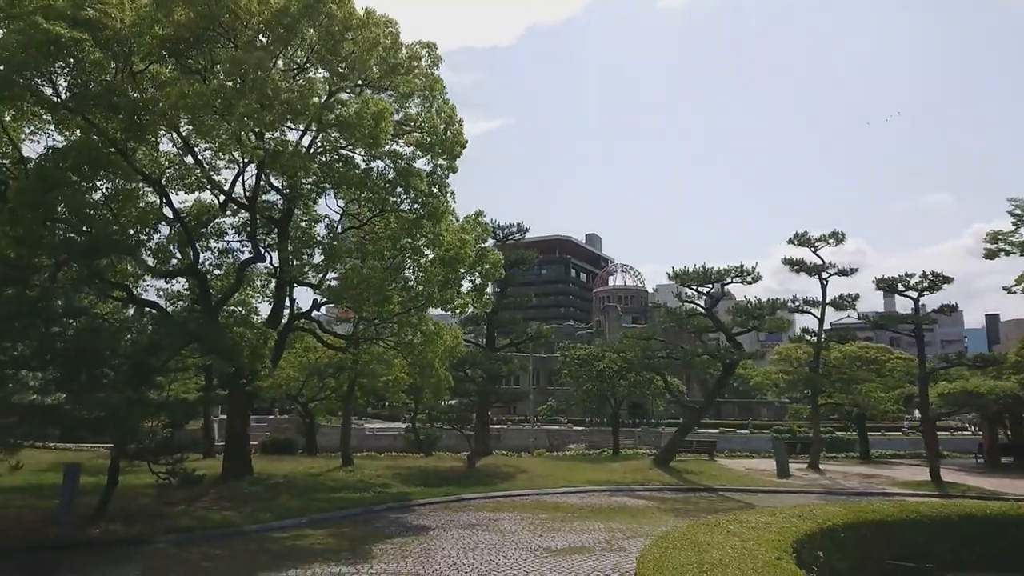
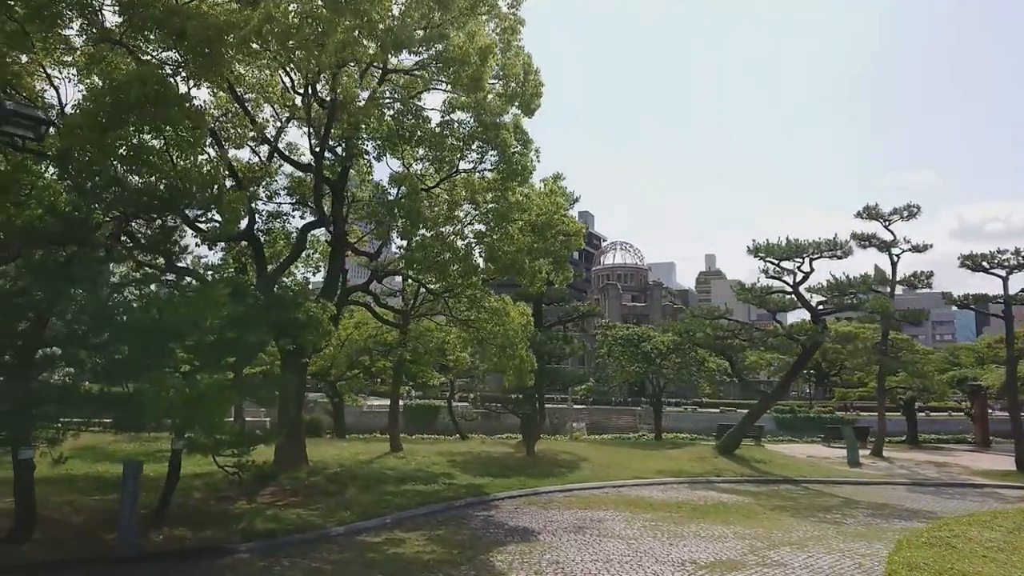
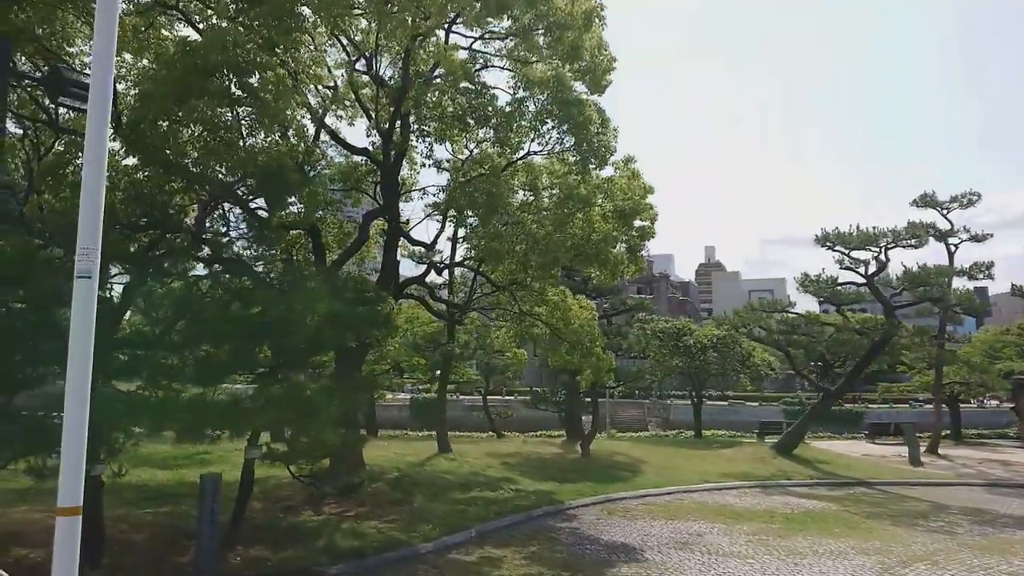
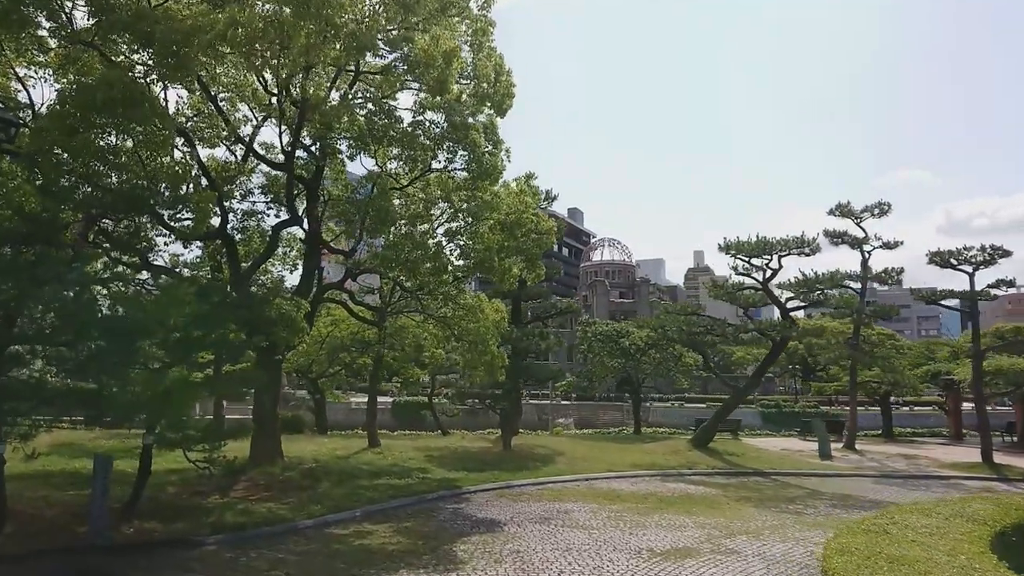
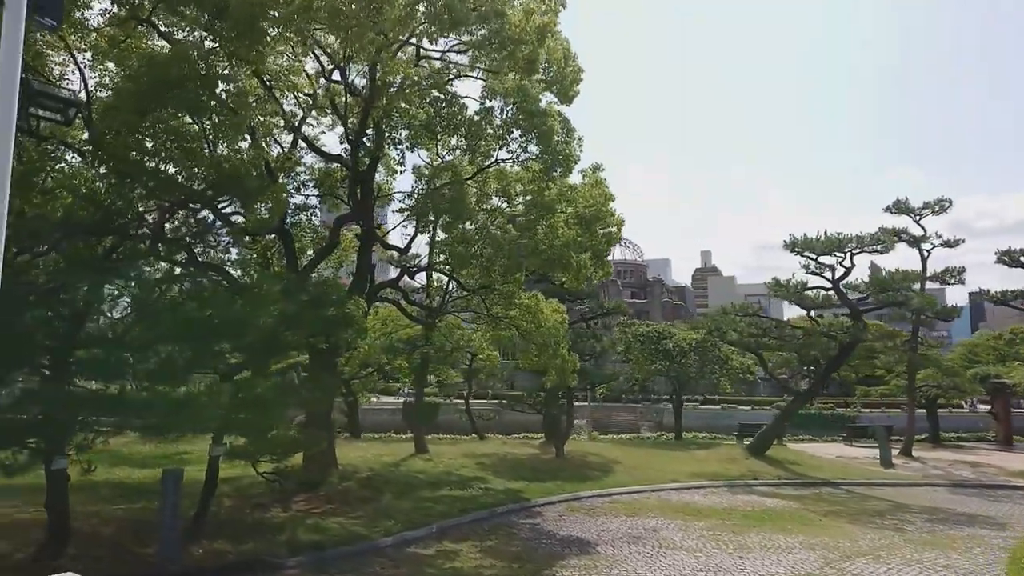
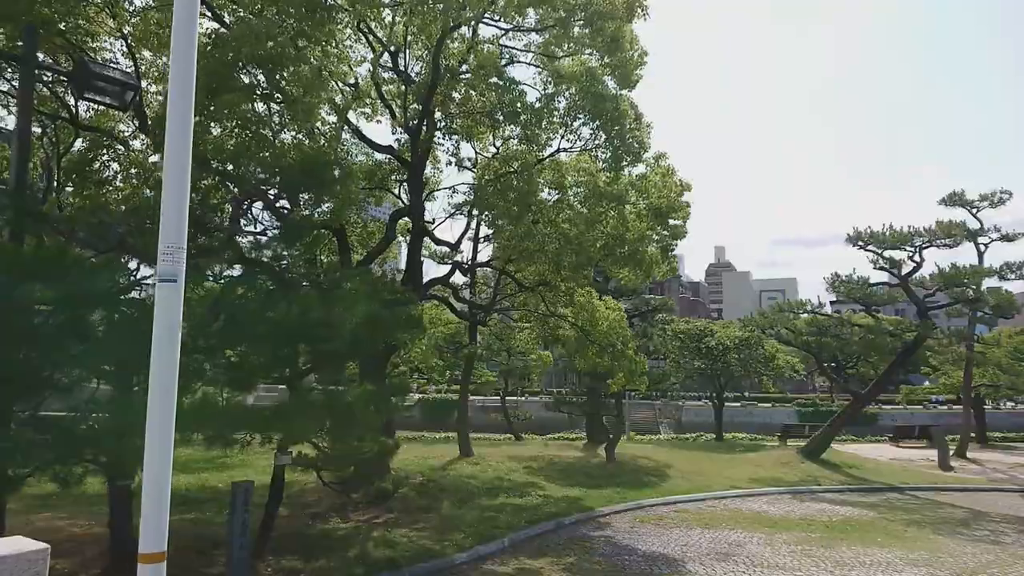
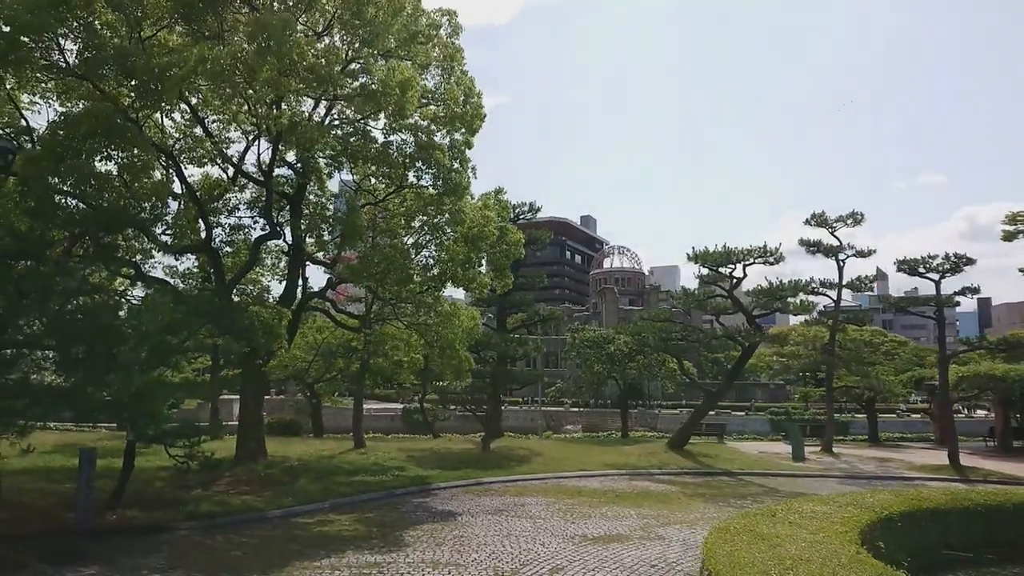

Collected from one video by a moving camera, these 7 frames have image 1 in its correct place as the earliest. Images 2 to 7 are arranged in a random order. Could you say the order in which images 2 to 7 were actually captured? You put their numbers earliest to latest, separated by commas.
7, 4, 2, 5, 3, 6
